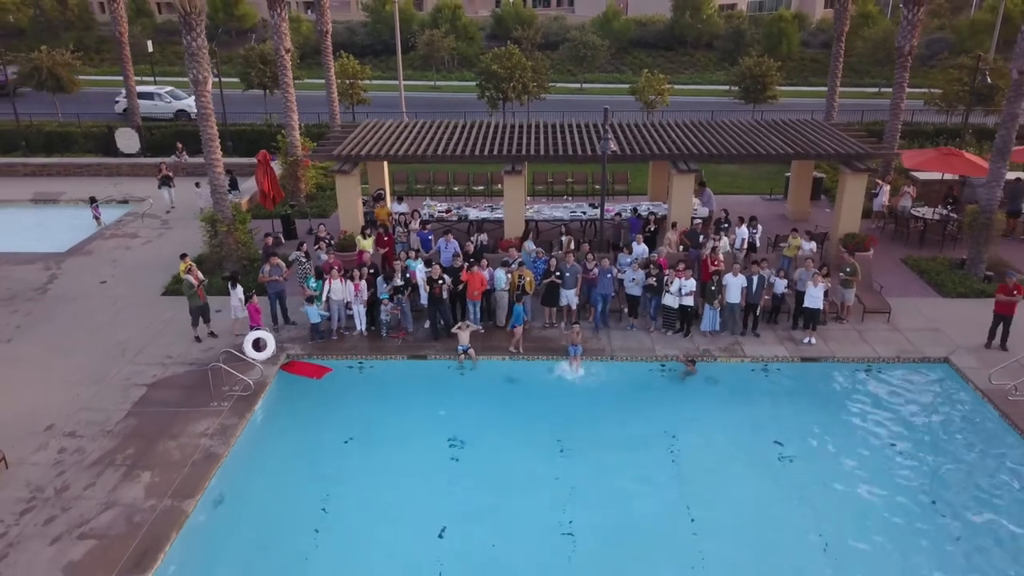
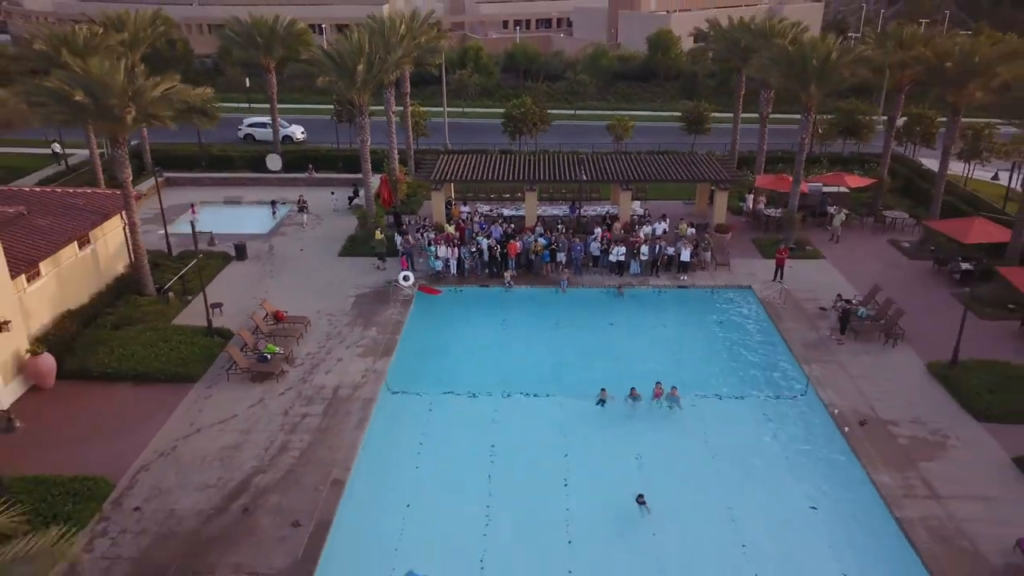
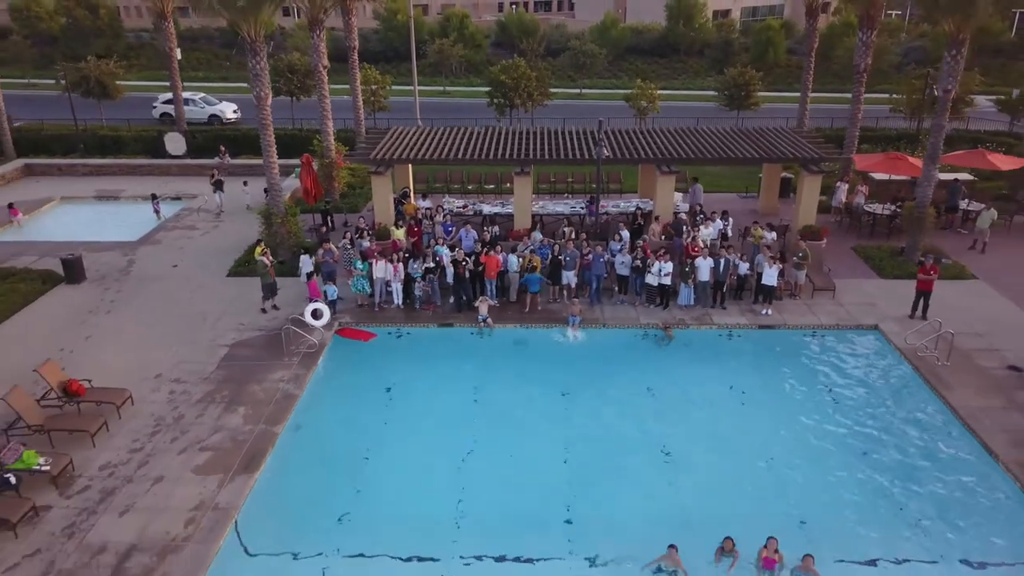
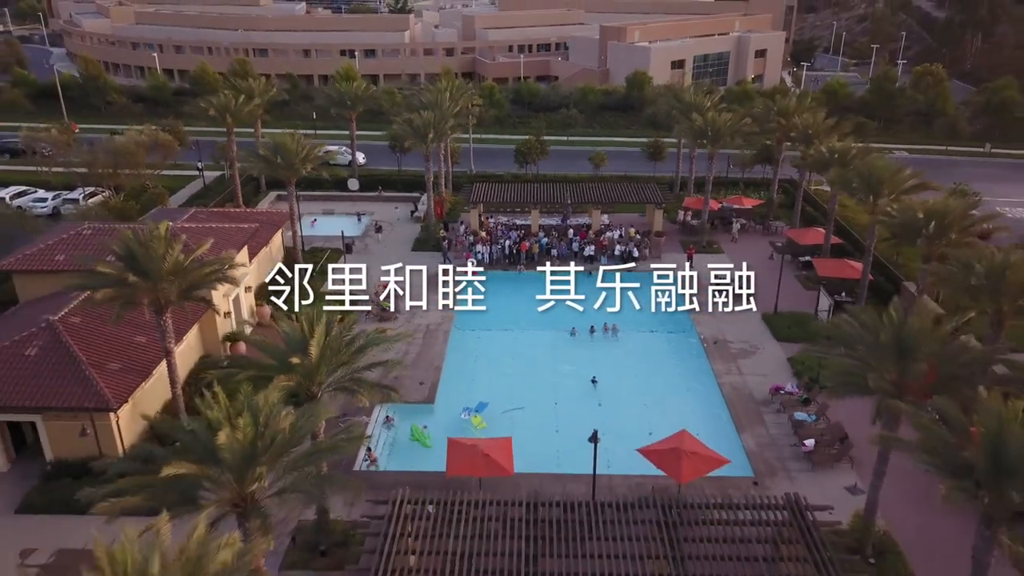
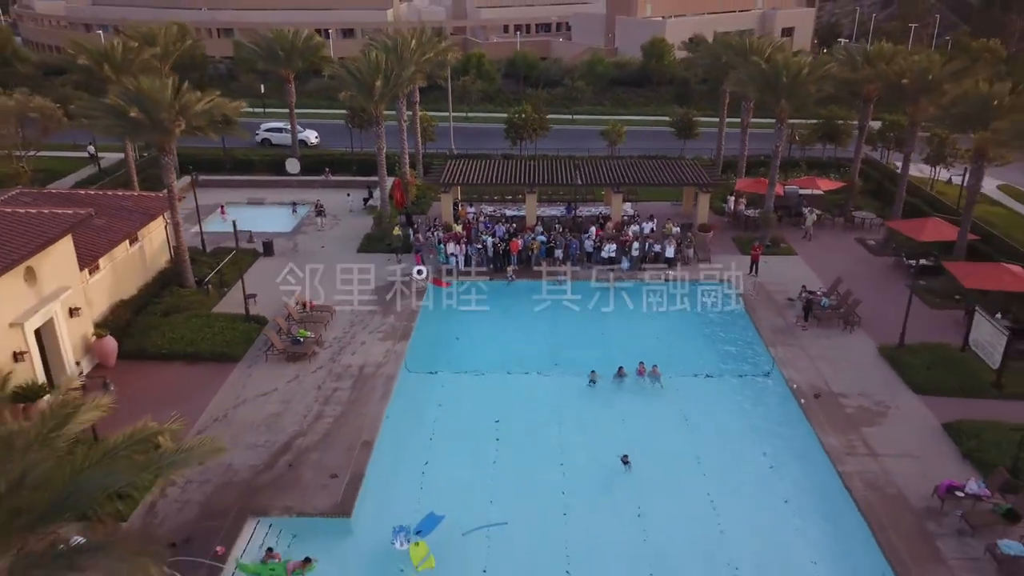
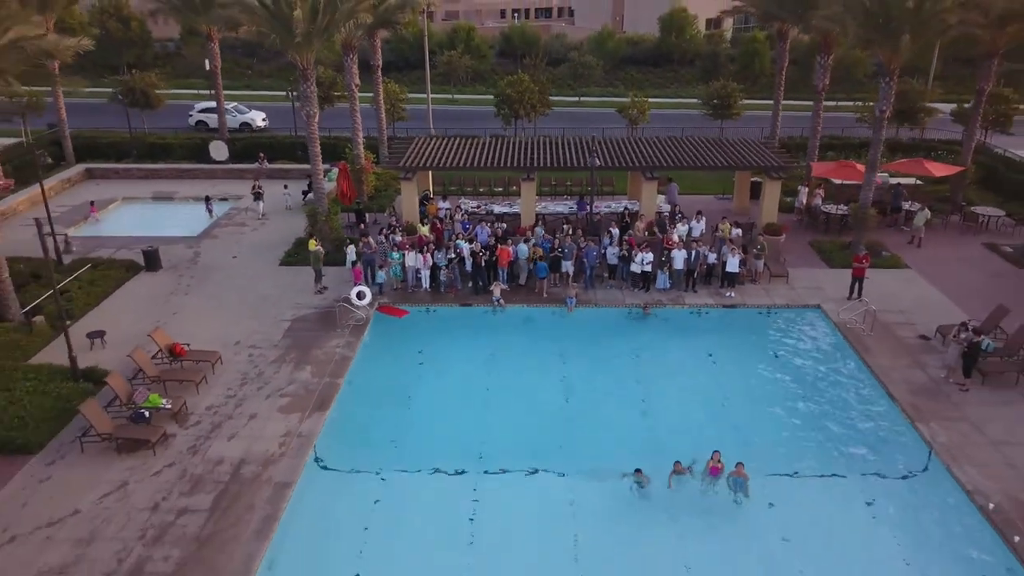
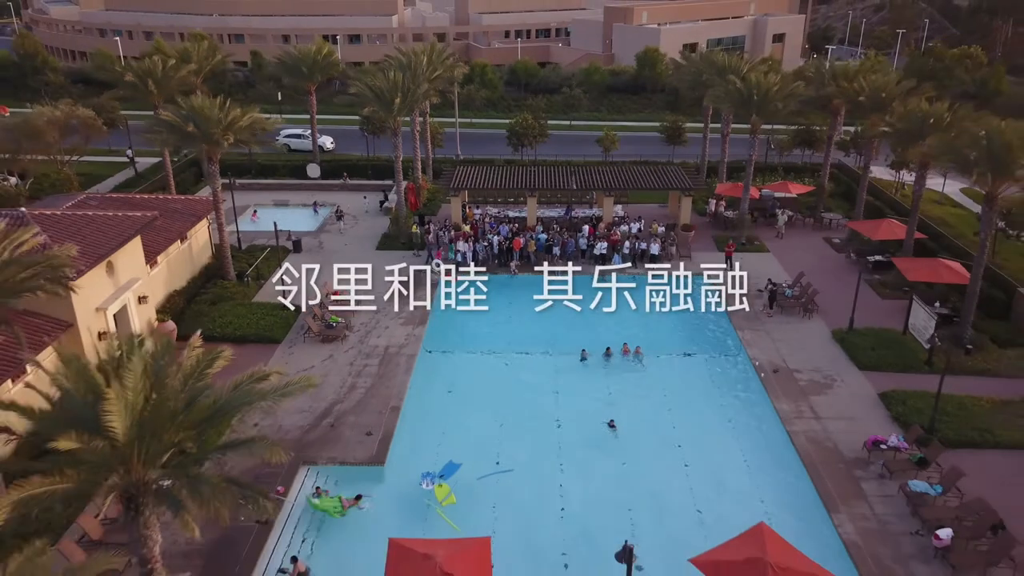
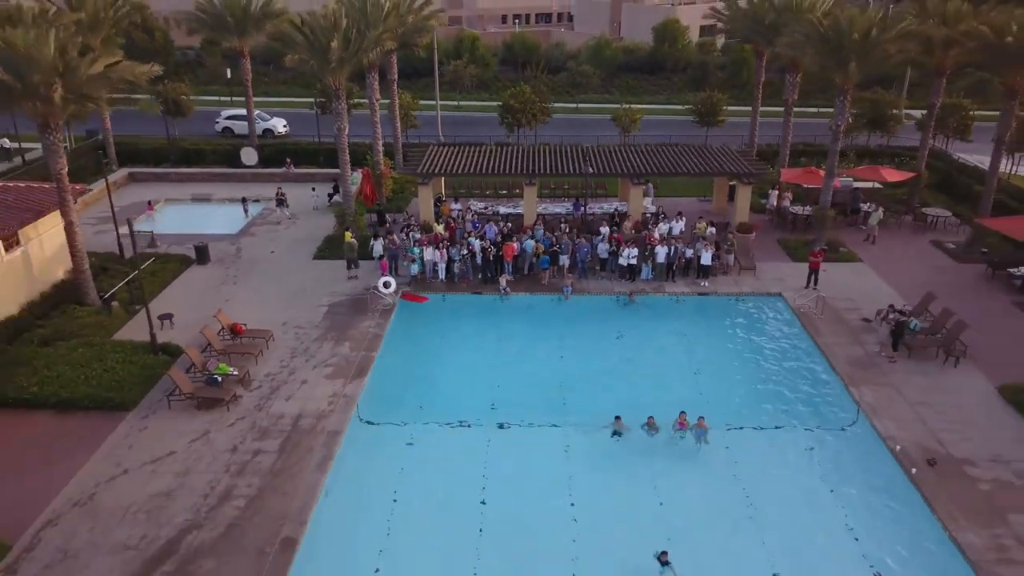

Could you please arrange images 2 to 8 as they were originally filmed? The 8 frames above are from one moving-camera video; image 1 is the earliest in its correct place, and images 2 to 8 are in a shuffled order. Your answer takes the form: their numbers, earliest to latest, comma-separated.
3, 6, 8, 2, 5, 7, 4
